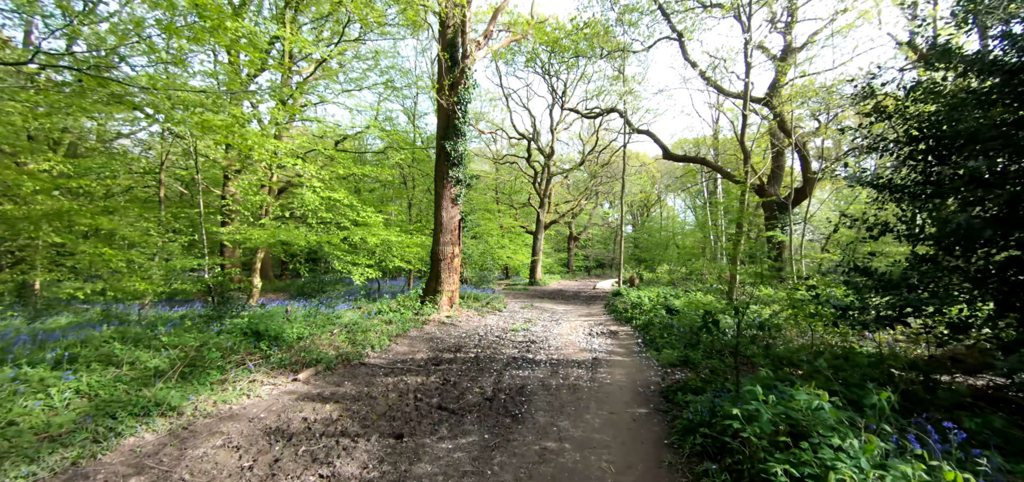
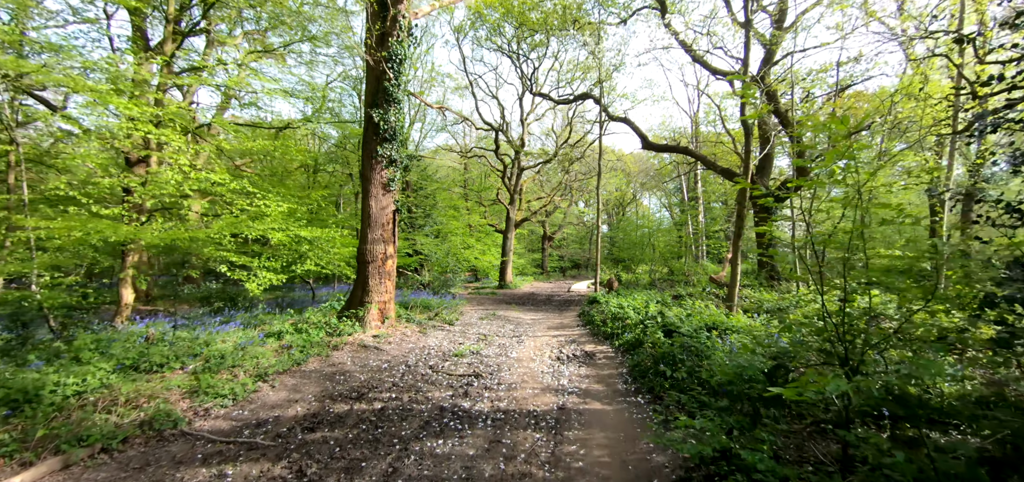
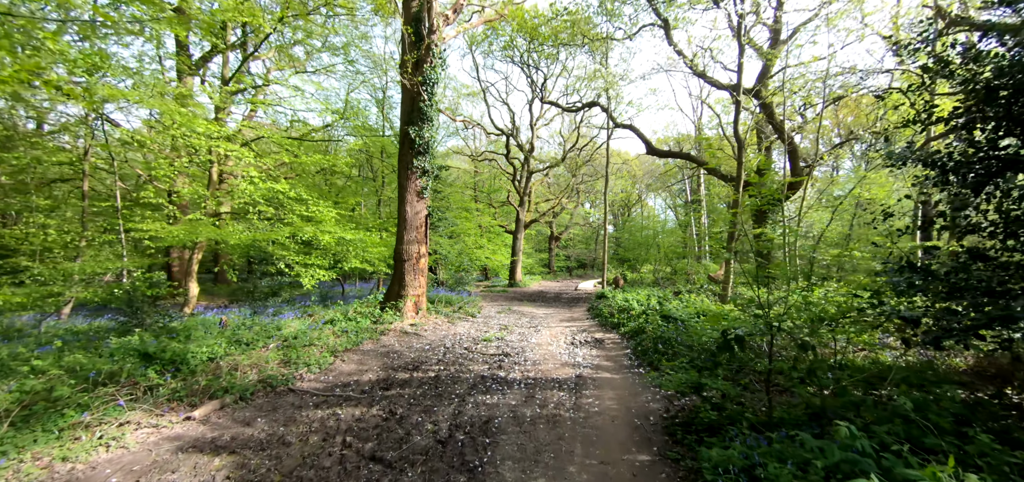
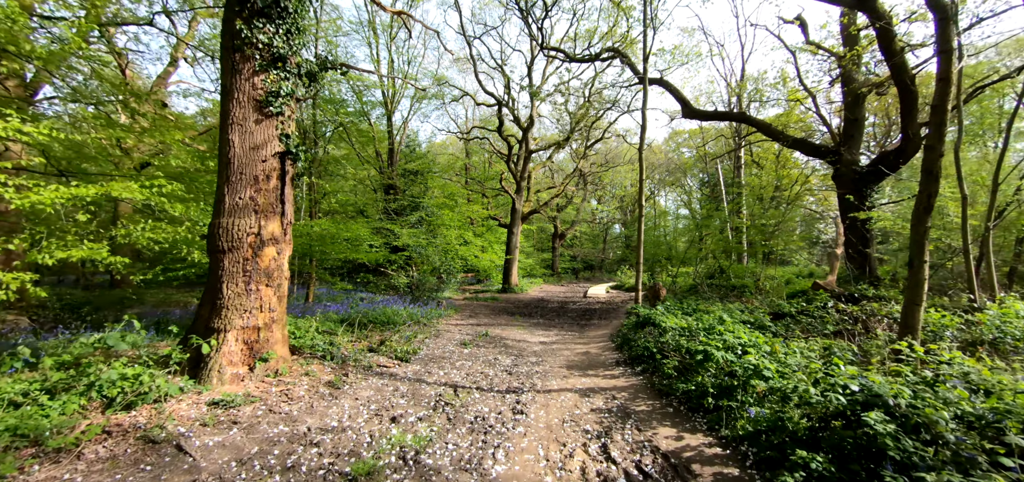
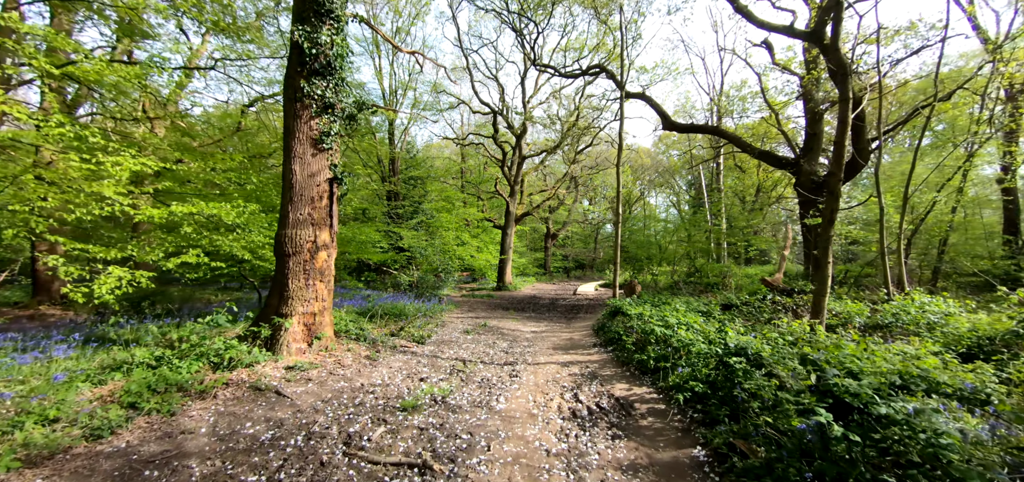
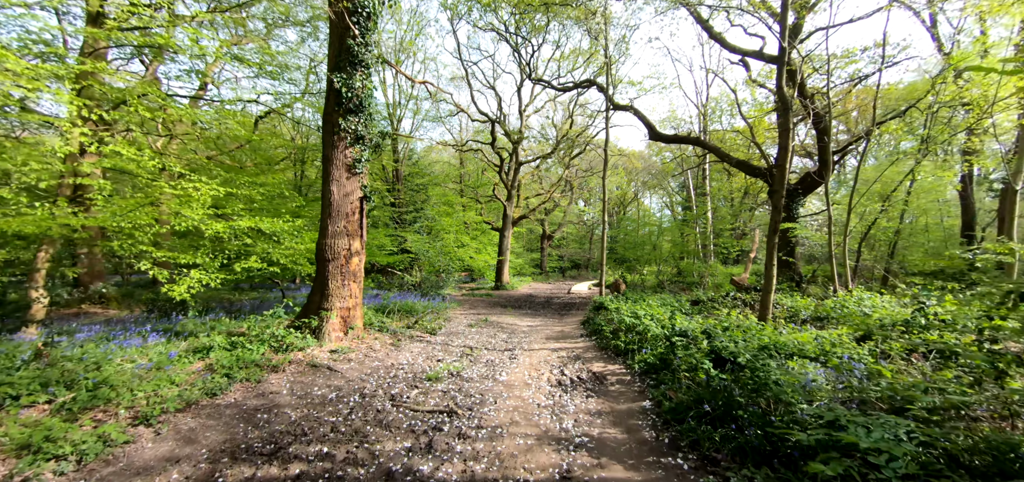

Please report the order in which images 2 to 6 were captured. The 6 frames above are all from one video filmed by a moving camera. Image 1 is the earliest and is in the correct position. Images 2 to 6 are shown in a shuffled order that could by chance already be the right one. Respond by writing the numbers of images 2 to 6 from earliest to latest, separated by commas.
3, 2, 6, 5, 4
